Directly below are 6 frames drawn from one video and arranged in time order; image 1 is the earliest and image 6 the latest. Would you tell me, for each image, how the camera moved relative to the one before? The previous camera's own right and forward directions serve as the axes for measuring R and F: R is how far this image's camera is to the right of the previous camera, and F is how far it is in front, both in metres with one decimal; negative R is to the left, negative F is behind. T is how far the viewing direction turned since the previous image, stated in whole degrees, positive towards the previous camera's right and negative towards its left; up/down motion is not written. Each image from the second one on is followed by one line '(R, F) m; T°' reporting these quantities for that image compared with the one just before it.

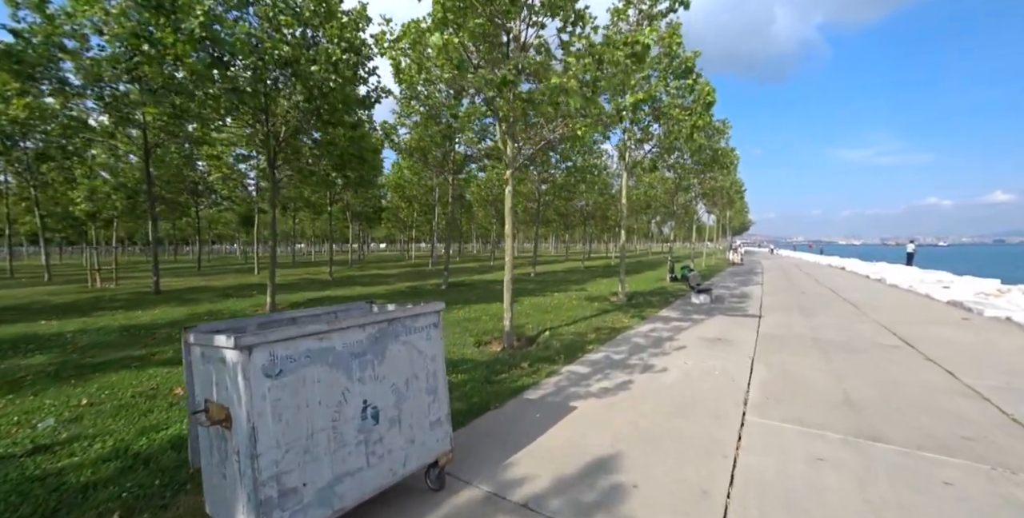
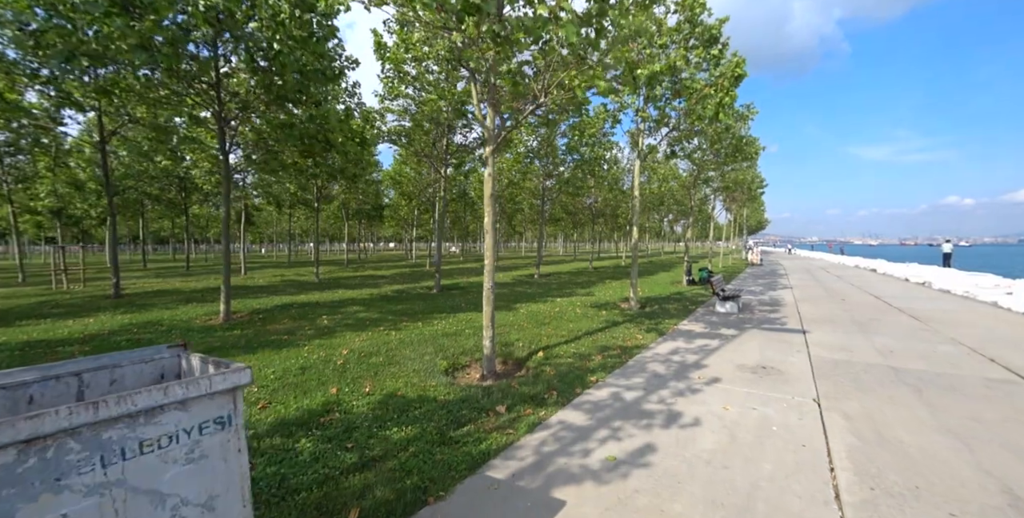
(+0.4, +1.7) m; -1°
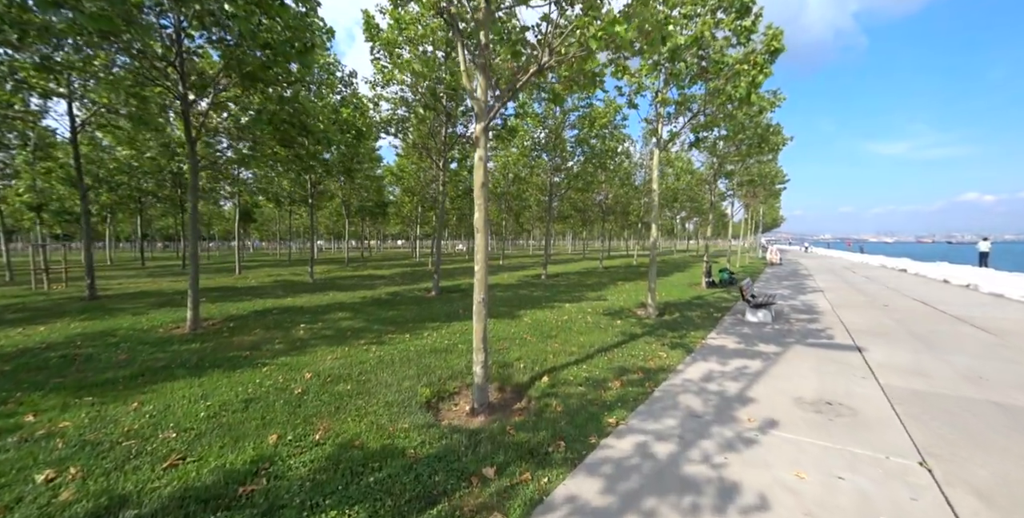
(+0.1, +1.2) m; -1°
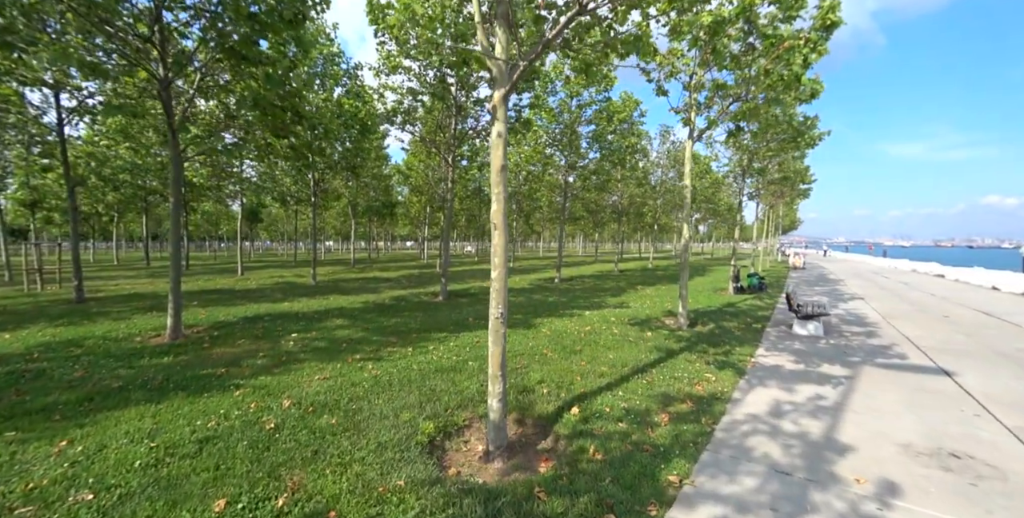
(-0.2, +1.0) m; -1°
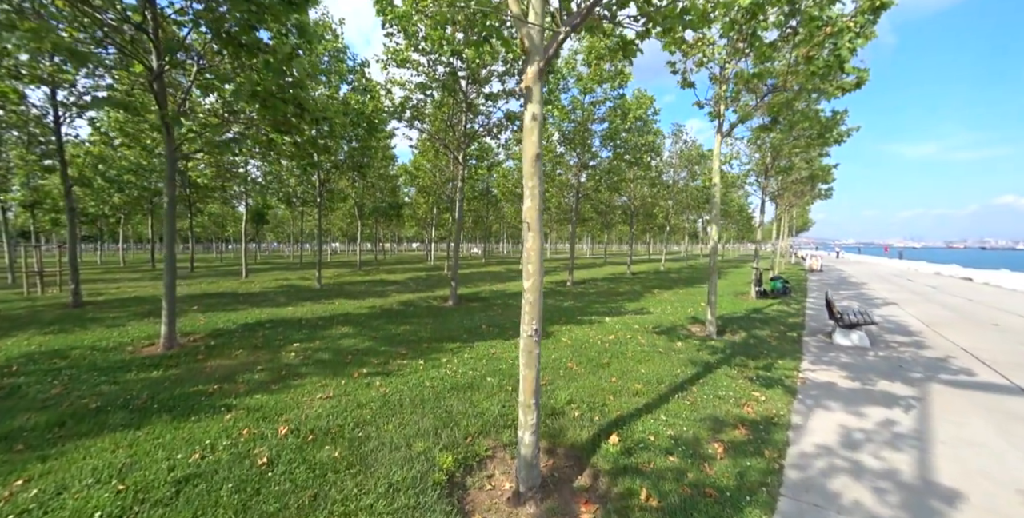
(-0.2, +0.6) m; -1°
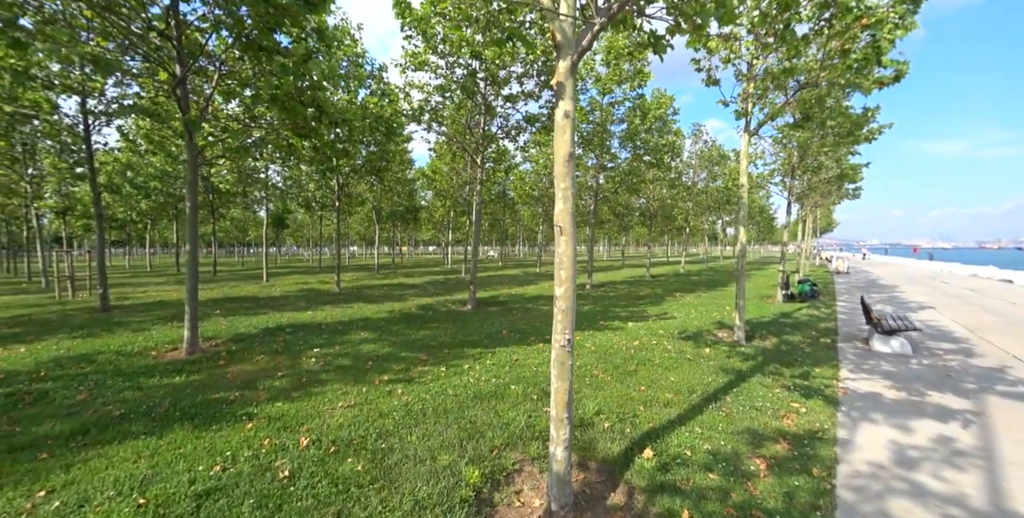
(-0.1, +0.2) m; -2°
